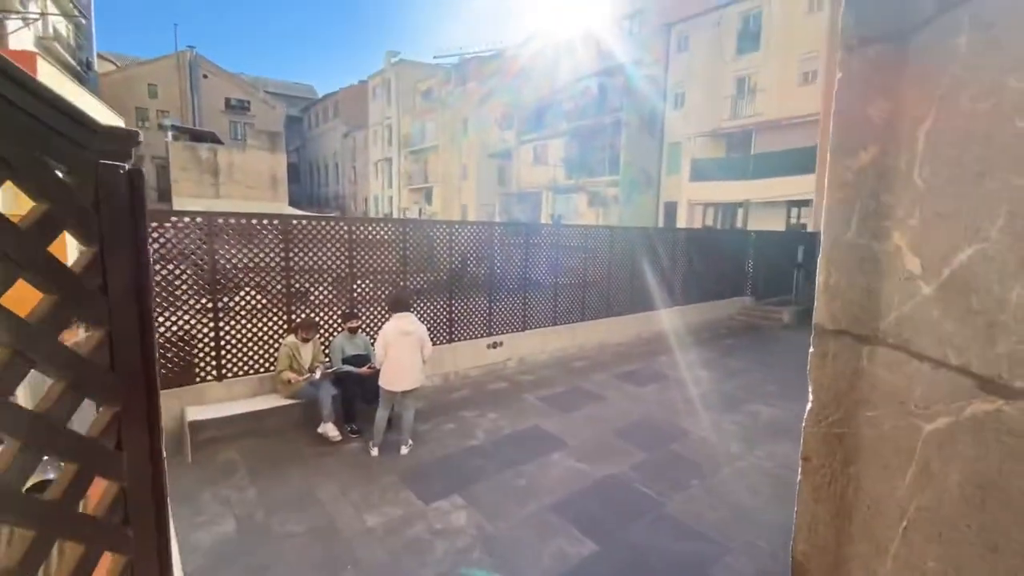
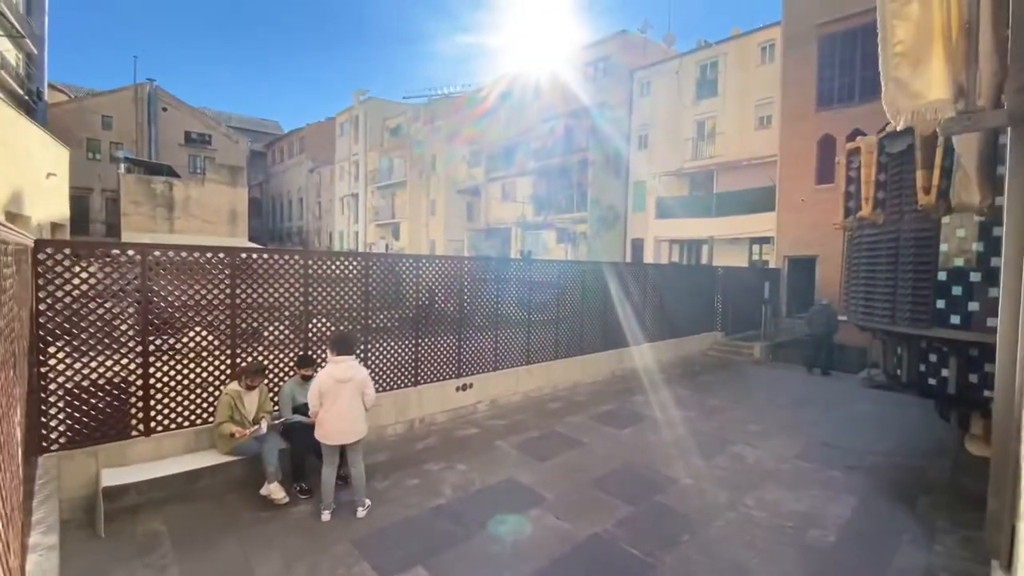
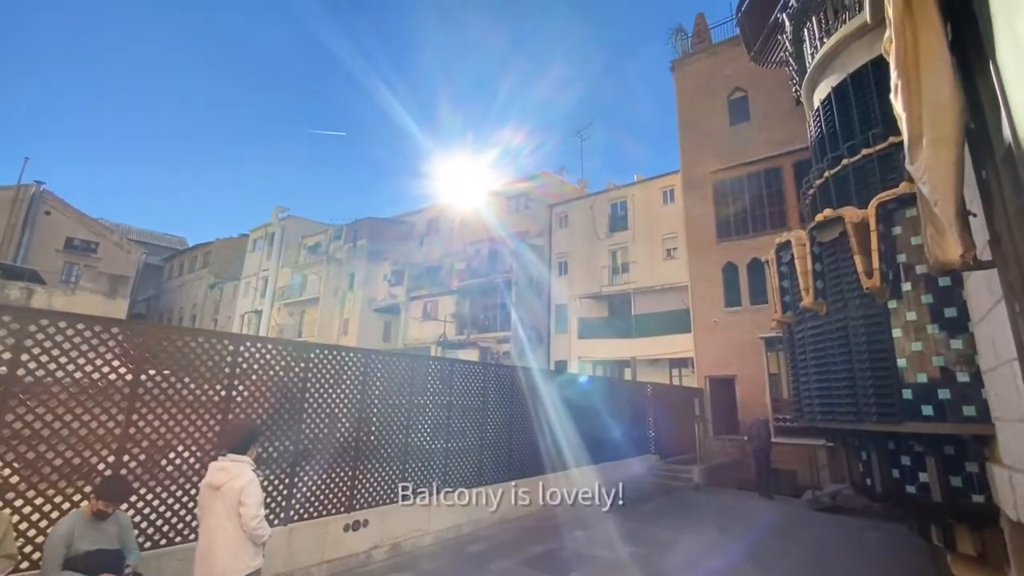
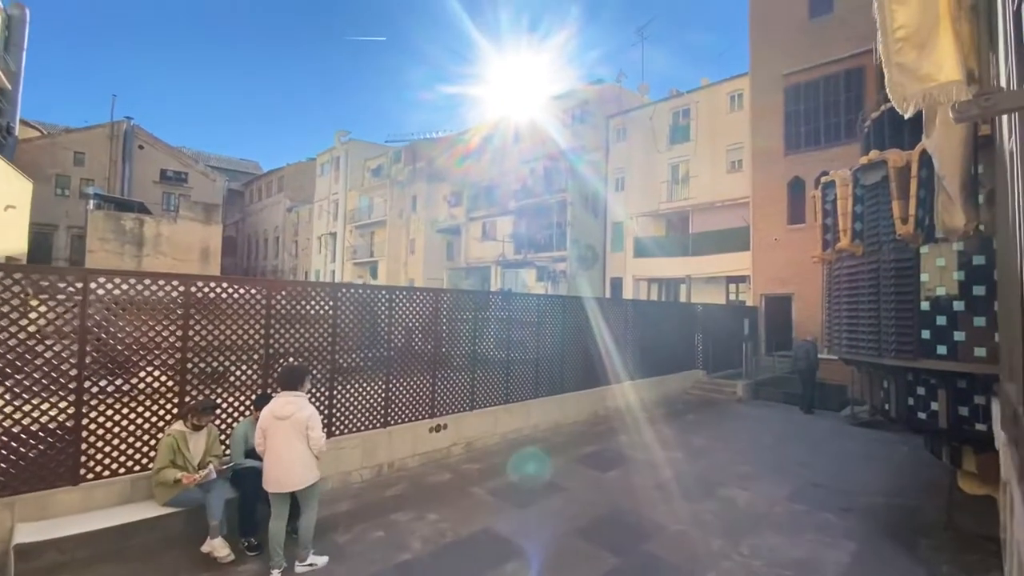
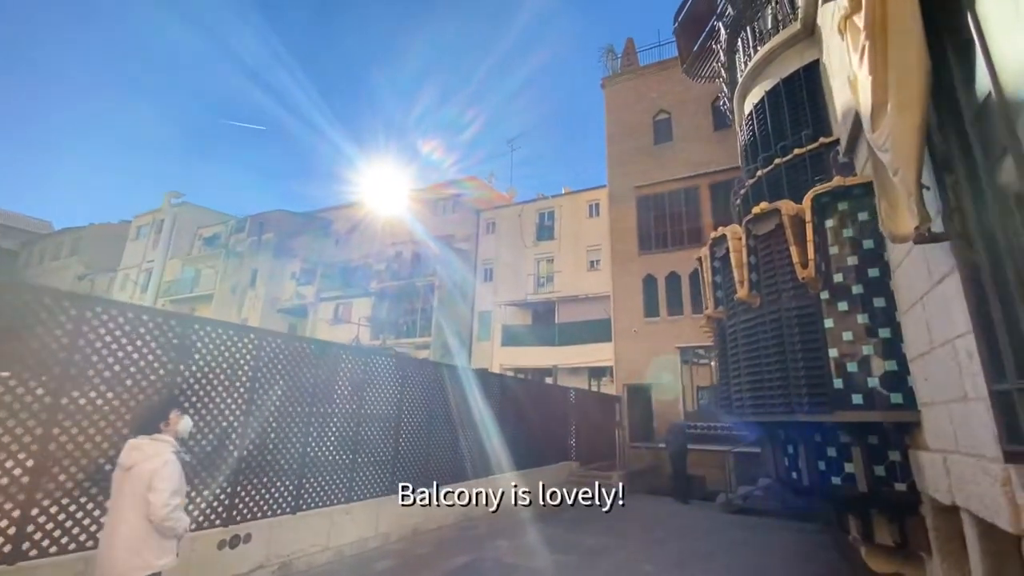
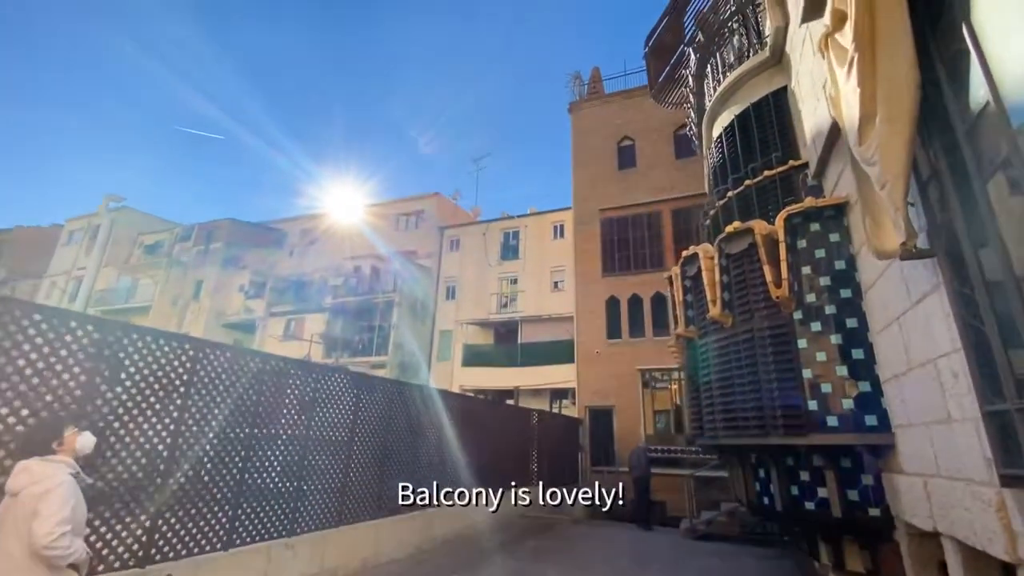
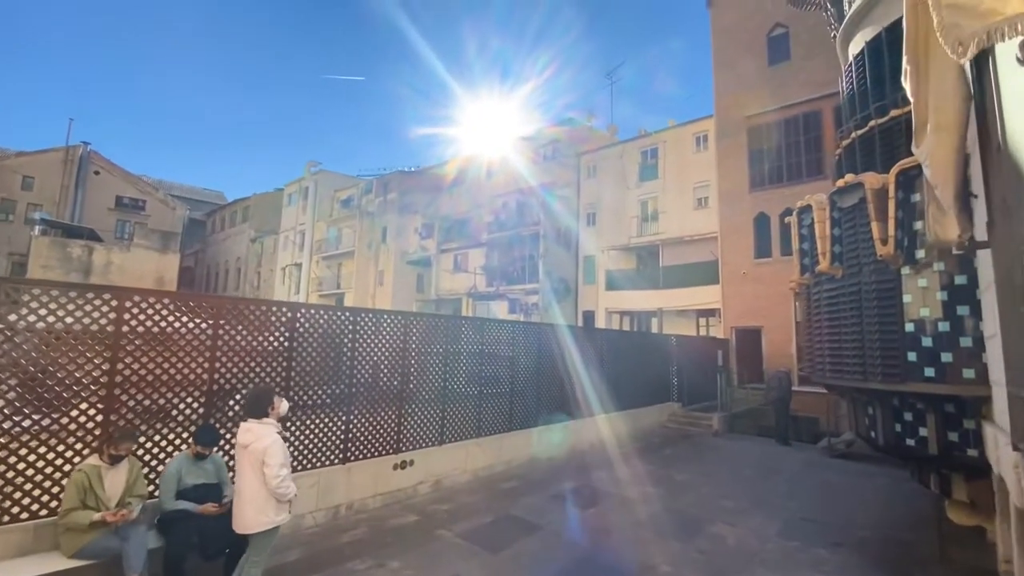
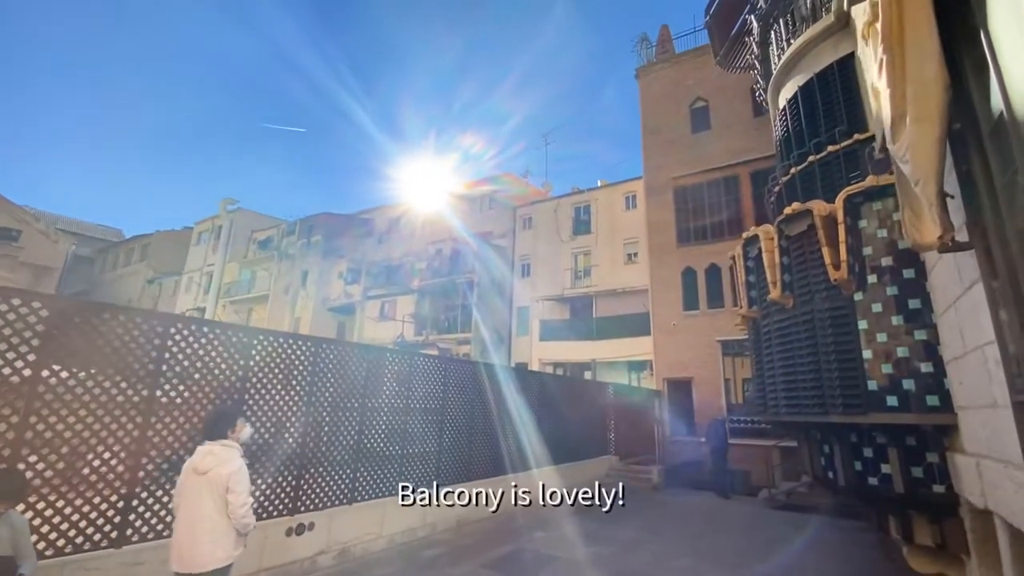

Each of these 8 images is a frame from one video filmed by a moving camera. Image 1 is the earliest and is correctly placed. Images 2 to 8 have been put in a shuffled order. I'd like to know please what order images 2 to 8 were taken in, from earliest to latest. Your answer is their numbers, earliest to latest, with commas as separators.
2, 4, 7, 3, 8, 5, 6
